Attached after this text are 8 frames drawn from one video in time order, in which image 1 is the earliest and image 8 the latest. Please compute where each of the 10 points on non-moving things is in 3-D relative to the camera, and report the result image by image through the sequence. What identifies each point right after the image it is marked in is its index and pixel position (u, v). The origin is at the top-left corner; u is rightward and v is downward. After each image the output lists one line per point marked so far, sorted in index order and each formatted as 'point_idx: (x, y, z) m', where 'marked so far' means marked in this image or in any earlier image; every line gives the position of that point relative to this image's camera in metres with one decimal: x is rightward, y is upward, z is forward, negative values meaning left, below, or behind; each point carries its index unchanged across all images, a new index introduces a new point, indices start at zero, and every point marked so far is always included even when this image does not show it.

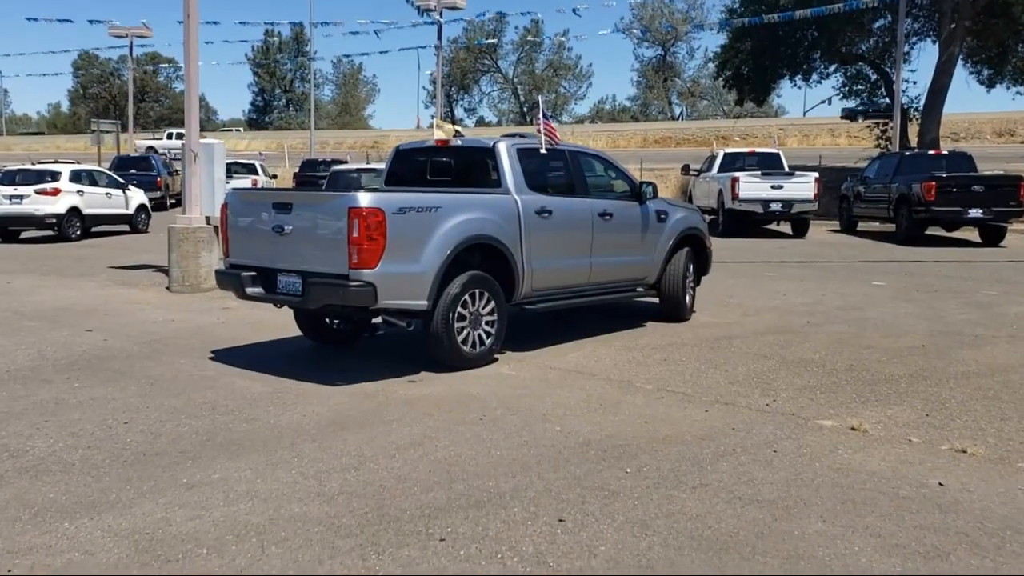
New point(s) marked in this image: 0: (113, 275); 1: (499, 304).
0: (-7.0, +0.2, +16.6) m
1: (-0.1, -0.2, +9.1) m
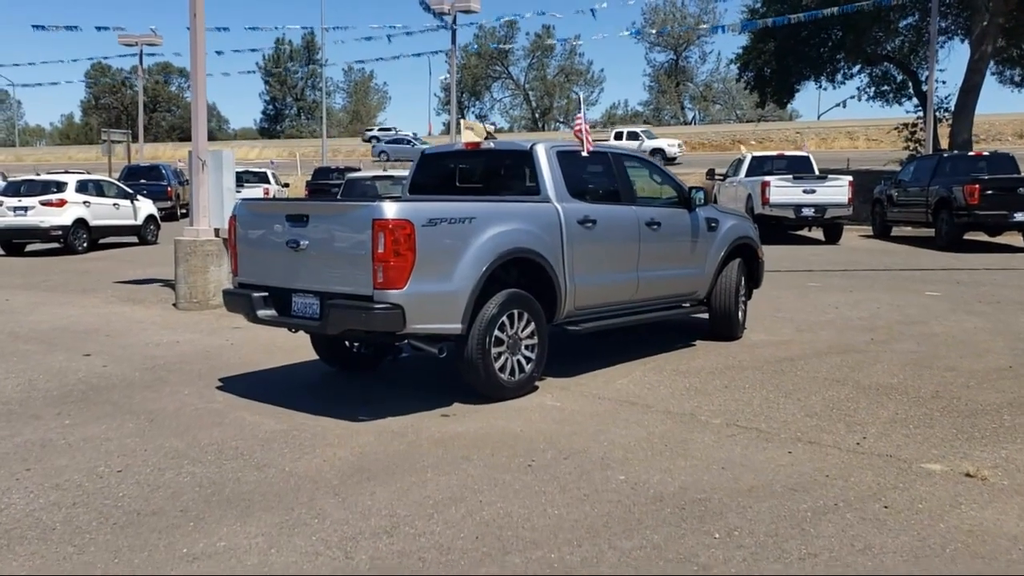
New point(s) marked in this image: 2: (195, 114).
0: (-6.5, 0.0, +15.7) m
1: (+0.2, -0.3, +8.1) m
2: (-4.6, +2.5, +13.7) m
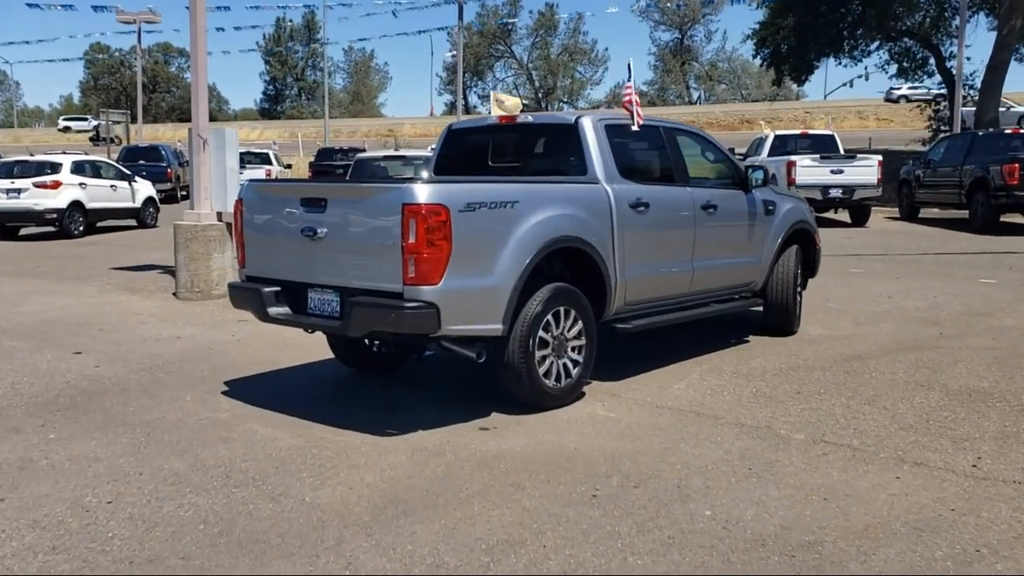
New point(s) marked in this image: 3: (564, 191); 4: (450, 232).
0: (-6.2, +0.1, +14.7) m
1: (+0.6, -0.3, +7.2) m
2: (-4.2, +2.7, +12.7) m
3: (+0.4, +0.7, +7.0) m
4: (-0.4, +0.4, +6.1) m
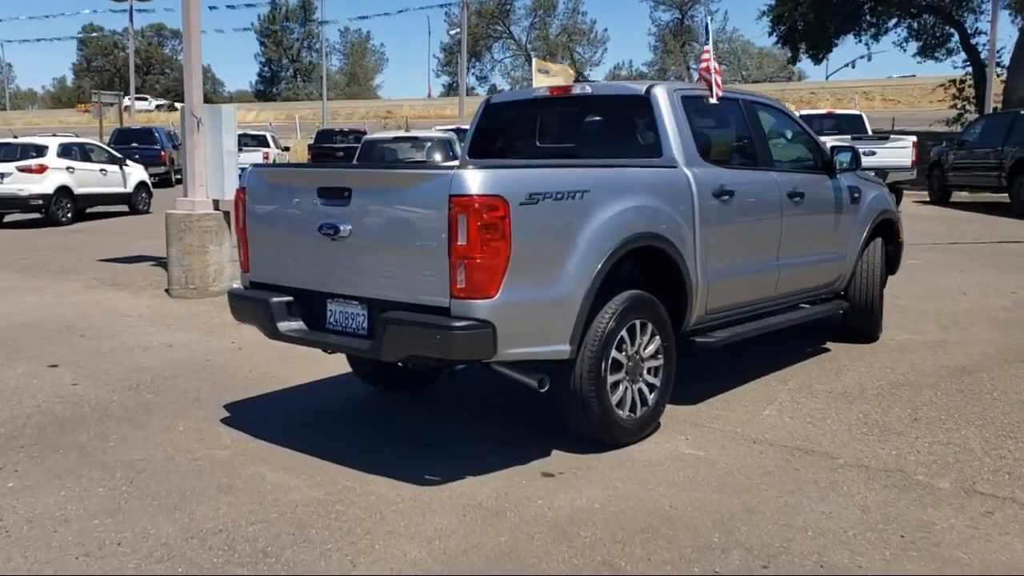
0: (-5.8, +0.2, +13.4) m
1: (+1.0, -0.3, +5.9) m
2: (-3.9, +2.7, +11.3) m
3: (+0.8, +0.7, +5.7) m
4: (0.0, +0.3, +4.8) m
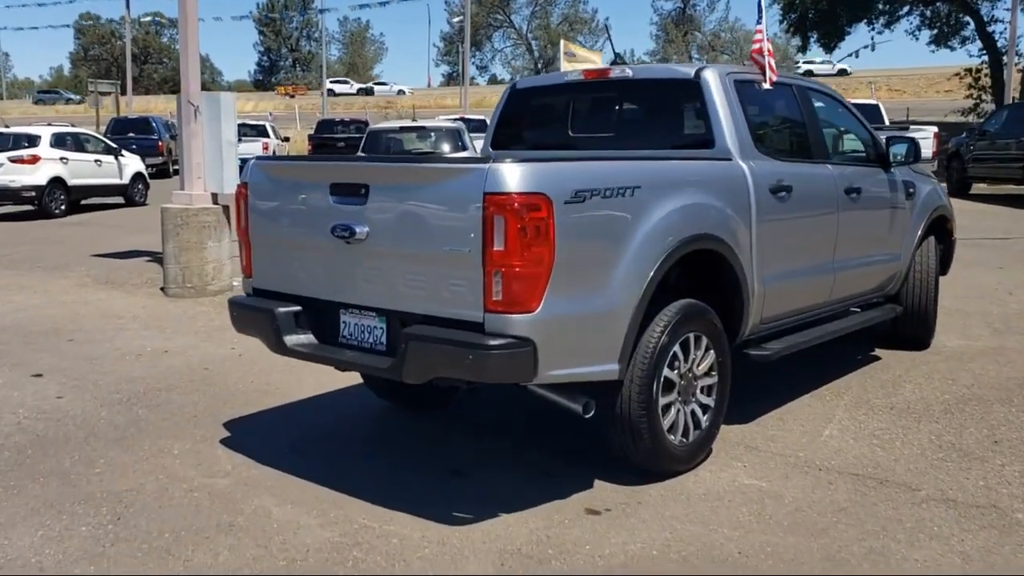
0: (-5.6, +0.3, +12.7) m
1: (+1.2, -0.4, +5.3) m
2: (-3.7, +2.8, +10.7) m
3: (+1.0, +0.6, +5.0) m
4: (+0.2, +0.2, +4.2) m
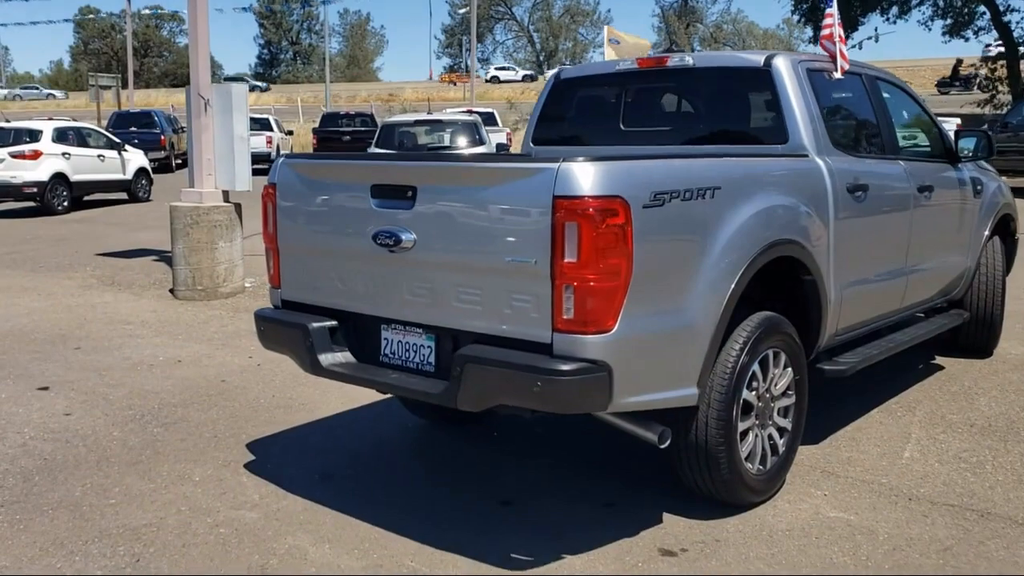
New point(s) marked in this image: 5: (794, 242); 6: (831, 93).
0: (-5.3, +0.2, +12.3) m
1: (+1.4, -0.4, +4.8) m
2: (-3.4, +2.7, +10.1) m
3: (+1.2, +0.6, +4.5) m
4: (+0.5, +0.2, +3.7) m
5: (+1.4, +0.2, +4.6) m
6: (+1.8, +1.1, +5.4) m
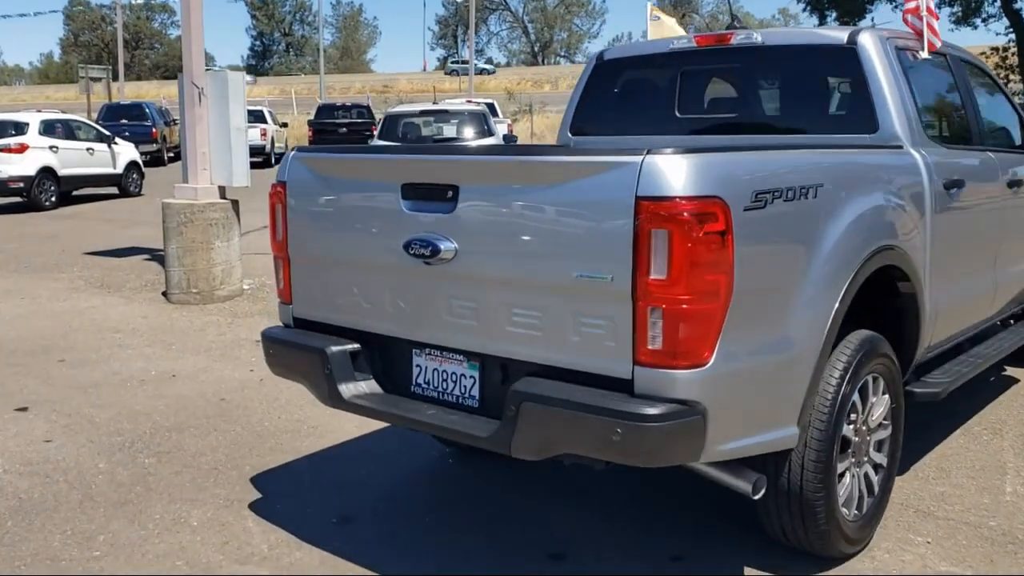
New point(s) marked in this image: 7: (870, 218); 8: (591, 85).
0: (-5.2, +0.2, +11.5) m
1: (+1.7, -0.5, +4.1) m
2: (-3.2, +2.7, +9.4) m
3: (+1.5, +0.5, +3.8) m
4: (+0.7, +0.1, +3.0) m
5: (+1.6, +0.2, +3.9) m
6: (+2.0, +1.1, +4.7) m
7: (+1.4, +0.3, +3.7) m
8: (+0.5, +1.2, +5.5) m
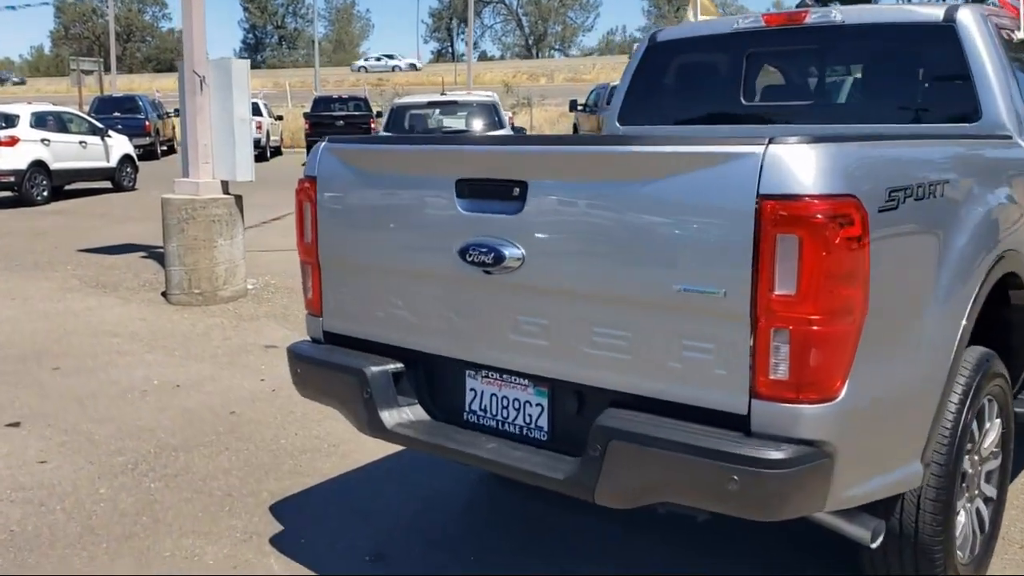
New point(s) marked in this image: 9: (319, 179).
0: (-5.0, +0.2, +11.0) m
1: (+1.9, -0.5, +3.6) m
2: (-3.0, +2.7, +8.9) m
3: (+1.7, +0.5, +3.4) m
4: (+0.9, +0.1, +2.5) m
5: (+1.8, +0.1, +3.4) m
6: (+2.3, +1.0, +4.2) m
7: (+1.6, +0.2, +3.2) m
8: (+0.7, +1.1, +5.0) m
9: (-0.7, +0.4, +3.5) m
